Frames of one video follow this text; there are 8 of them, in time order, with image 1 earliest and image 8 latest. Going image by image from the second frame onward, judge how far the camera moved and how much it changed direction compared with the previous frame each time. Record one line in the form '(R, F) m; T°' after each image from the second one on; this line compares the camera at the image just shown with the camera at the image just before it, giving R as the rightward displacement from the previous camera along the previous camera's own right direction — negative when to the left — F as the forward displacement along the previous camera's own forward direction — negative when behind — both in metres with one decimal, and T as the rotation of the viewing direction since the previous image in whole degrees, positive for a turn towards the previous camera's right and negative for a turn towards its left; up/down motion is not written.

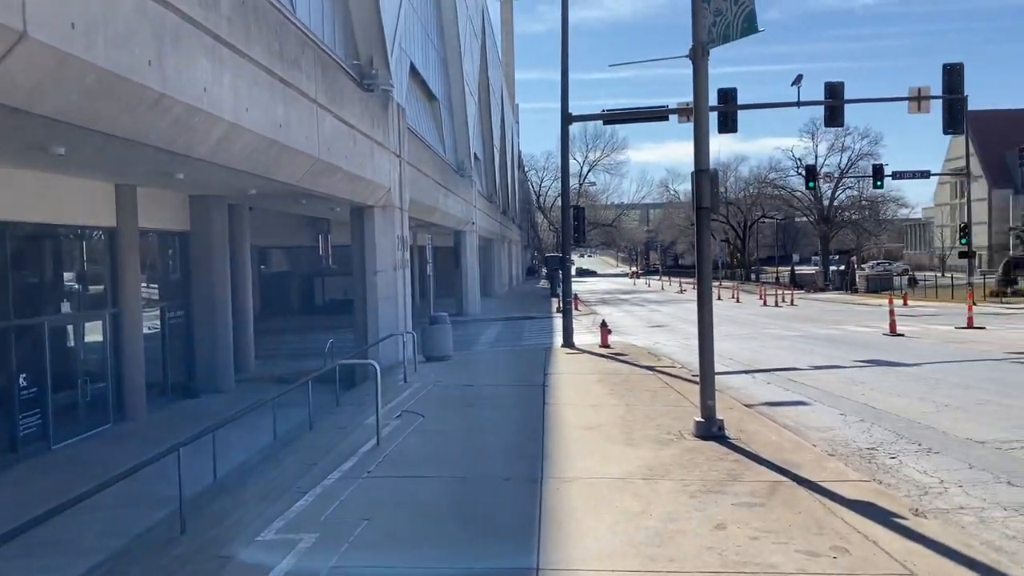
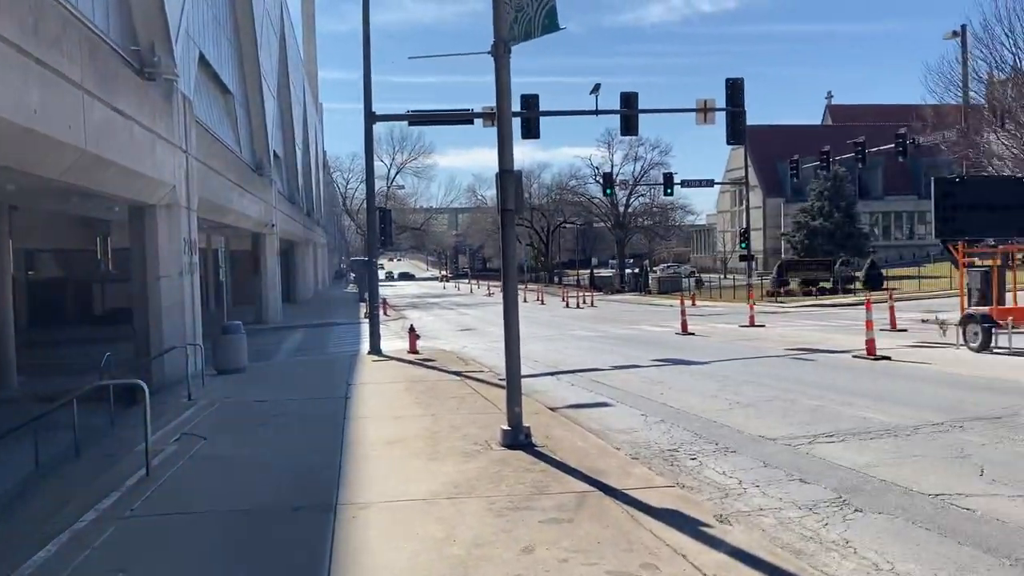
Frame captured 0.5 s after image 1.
(+0.1, +0.5) m; +13°
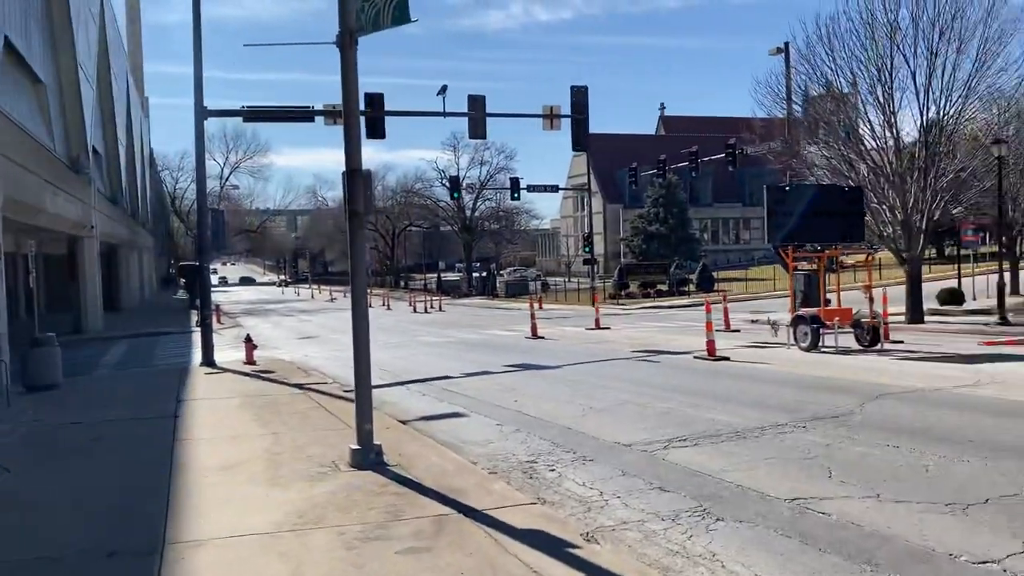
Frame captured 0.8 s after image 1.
(0.0, +0.4) m; +10°
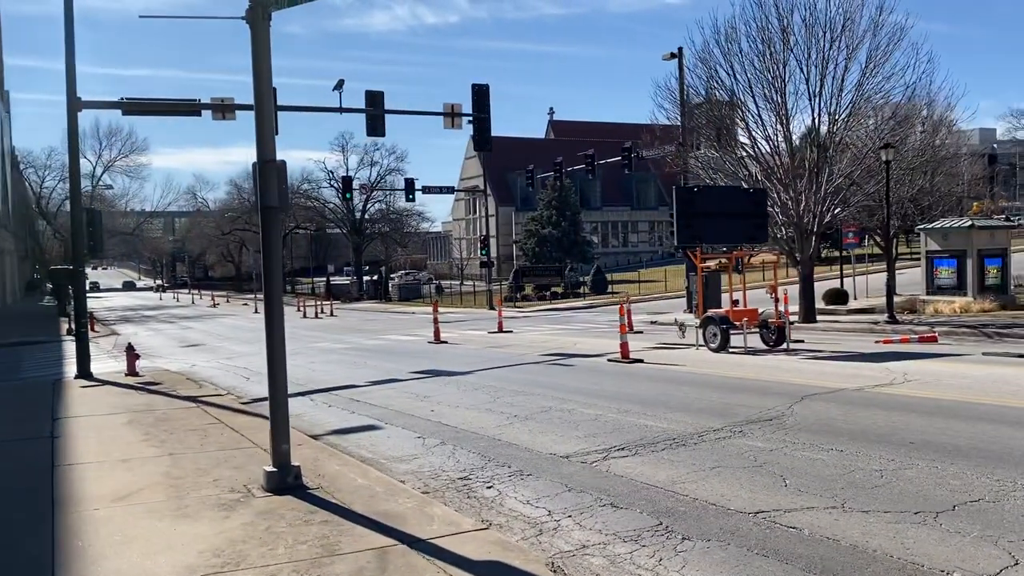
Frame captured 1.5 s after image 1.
(-0.4, +0.6) m; +7°
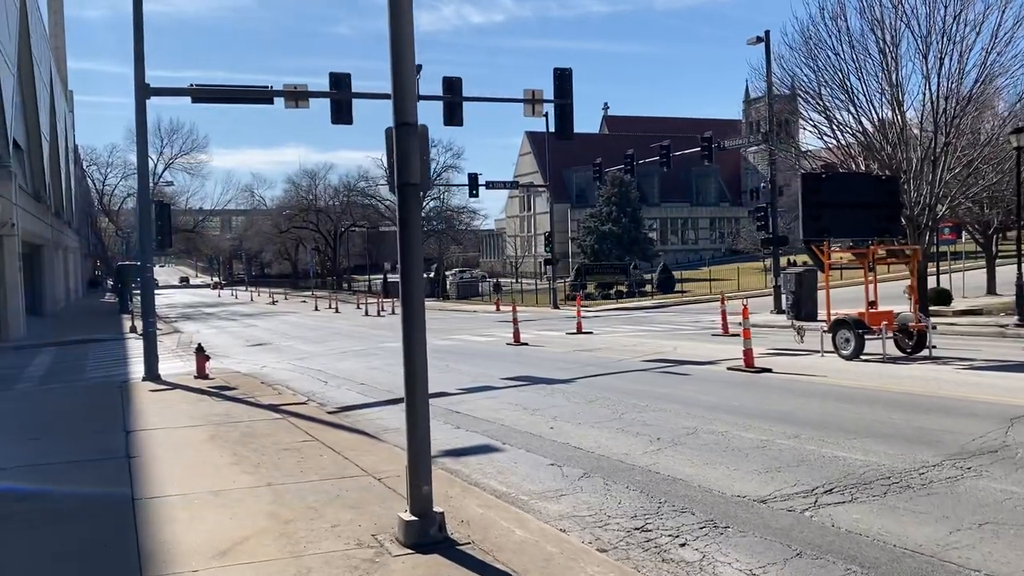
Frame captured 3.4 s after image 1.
(-1.0, +1.5) m; -3°
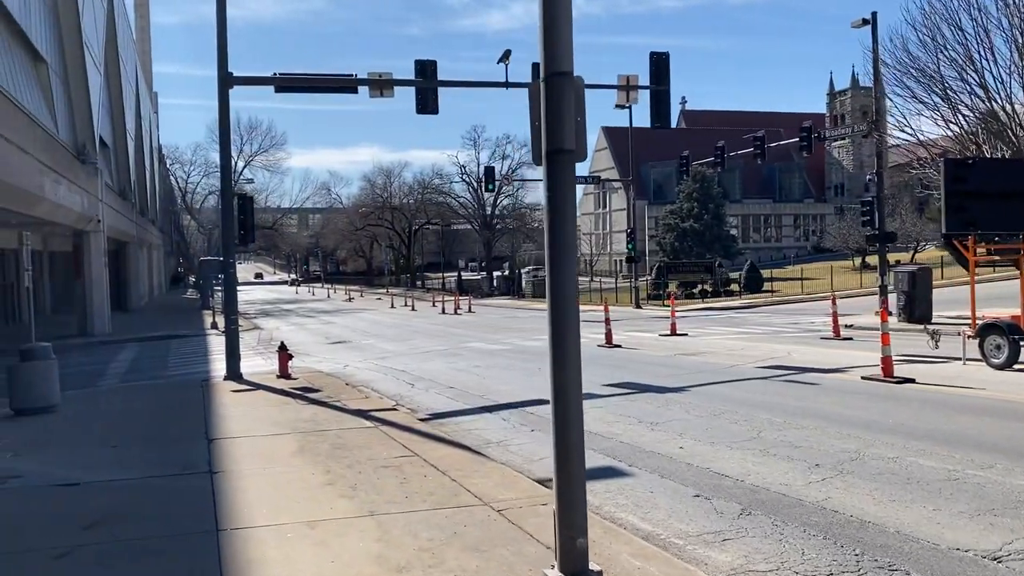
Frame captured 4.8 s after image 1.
(-0.6, +1.2) m; -5°
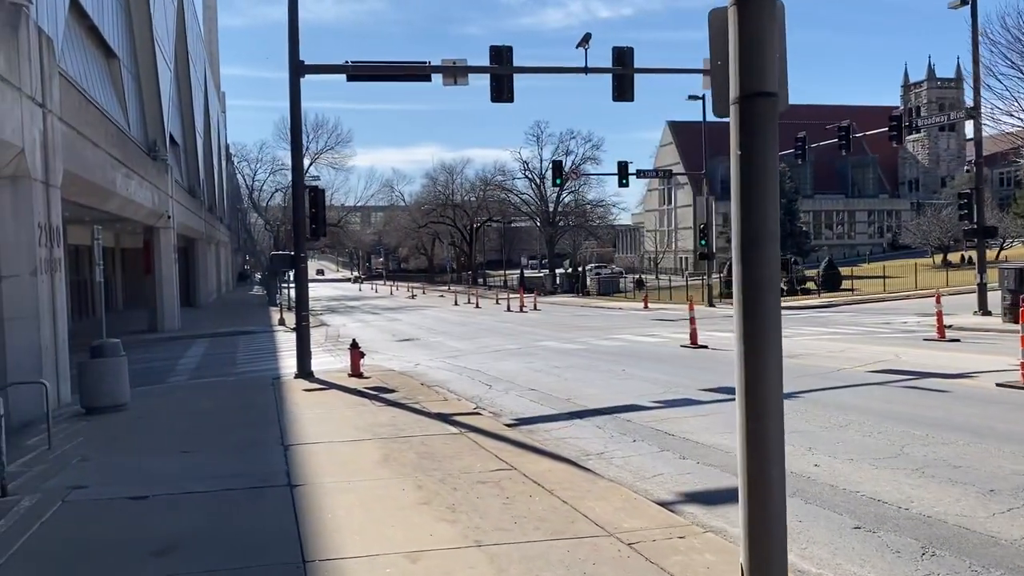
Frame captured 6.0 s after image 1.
(-0.5, +0.9) m; -4°
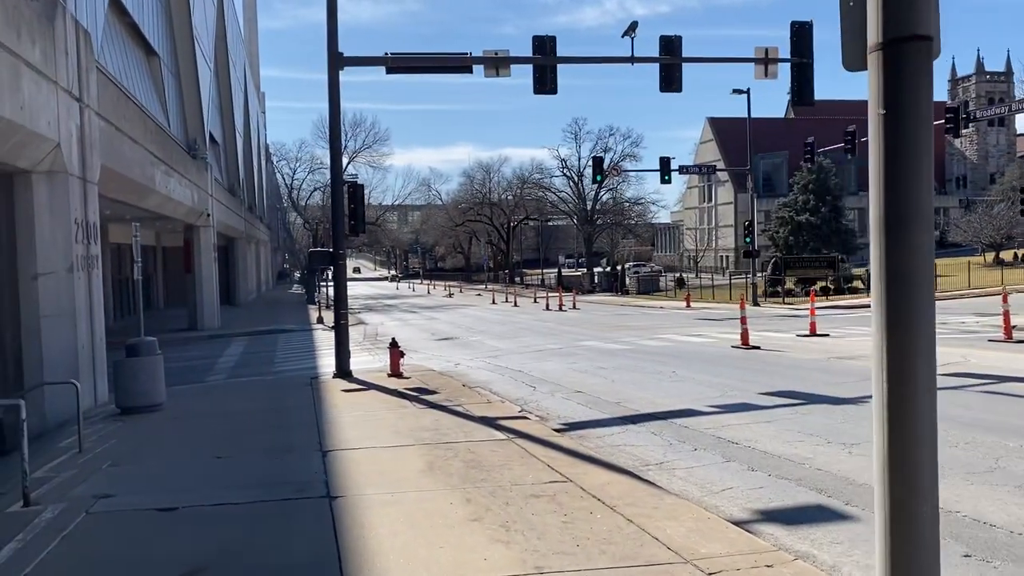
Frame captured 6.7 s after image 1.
(-0.2, +0.6) m; -2°
